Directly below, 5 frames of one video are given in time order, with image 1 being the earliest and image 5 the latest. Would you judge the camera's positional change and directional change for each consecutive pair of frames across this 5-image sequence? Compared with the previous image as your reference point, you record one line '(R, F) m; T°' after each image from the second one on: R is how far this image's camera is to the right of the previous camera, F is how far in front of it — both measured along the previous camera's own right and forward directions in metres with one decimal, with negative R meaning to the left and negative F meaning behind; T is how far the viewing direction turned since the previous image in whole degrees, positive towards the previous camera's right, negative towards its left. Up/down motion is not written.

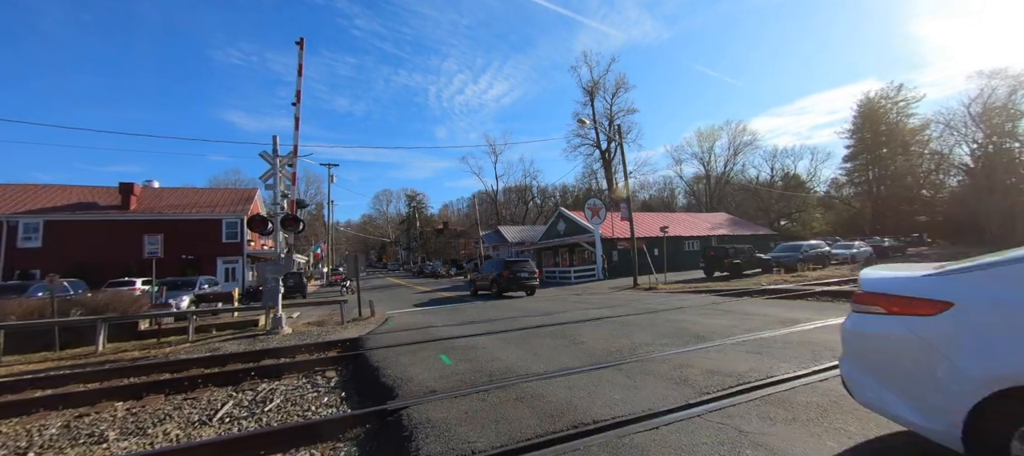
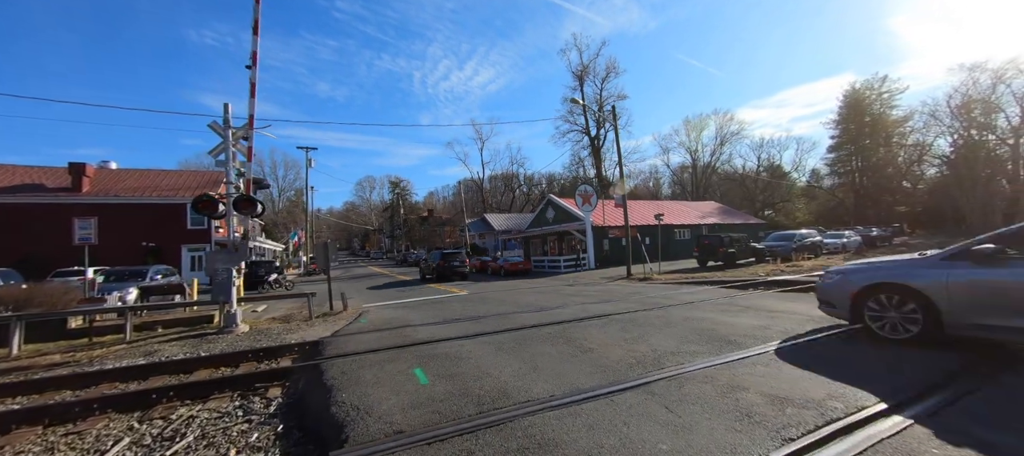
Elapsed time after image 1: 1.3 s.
(-0.1, +1.4) m; +2°
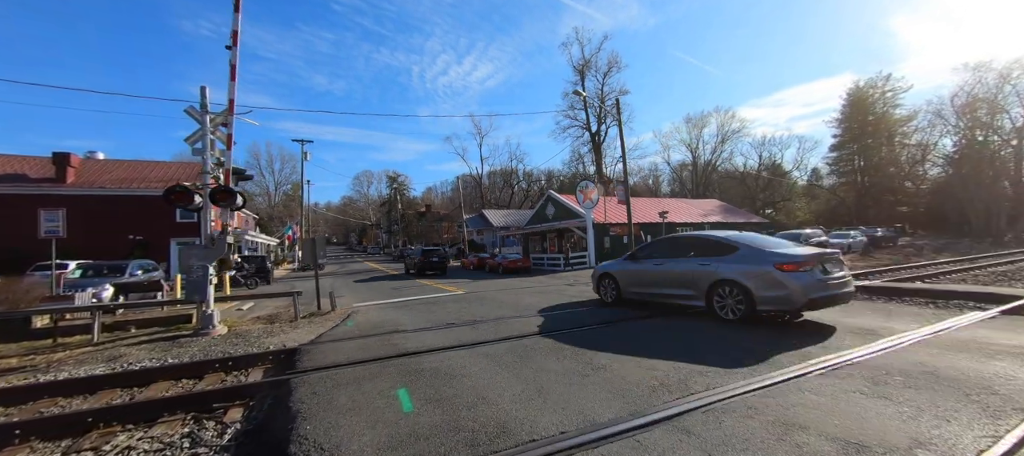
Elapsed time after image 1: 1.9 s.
(0.0, +0.8) m; 0°
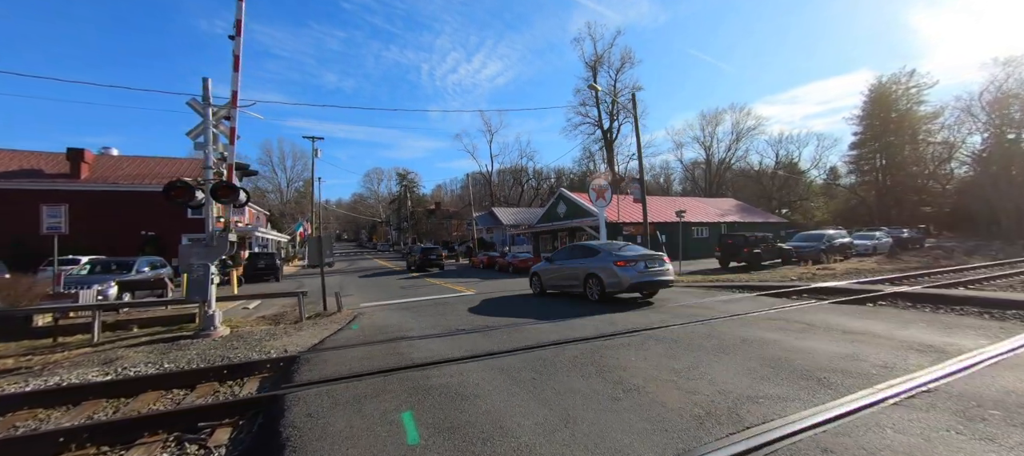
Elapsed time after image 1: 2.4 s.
(-0.1, +0.6) m; -1°
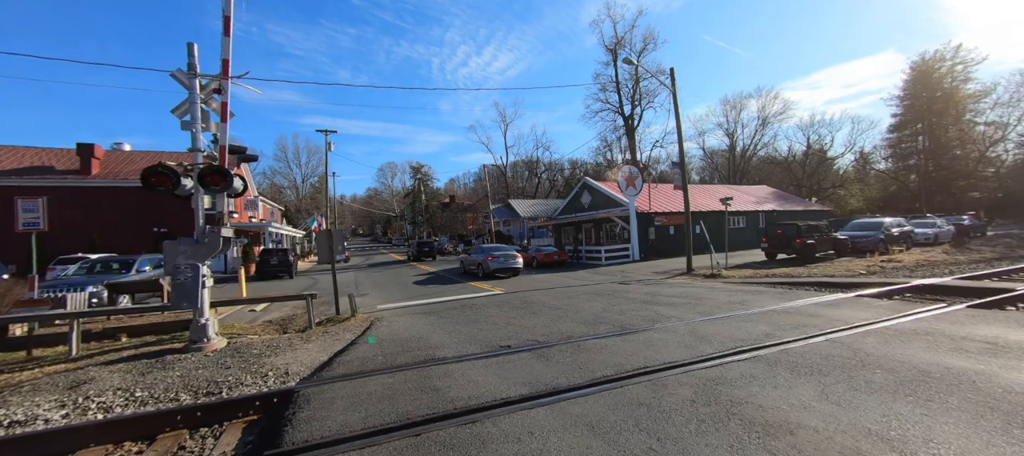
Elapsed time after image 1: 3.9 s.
(-0.6, +1.7) m; -2°
